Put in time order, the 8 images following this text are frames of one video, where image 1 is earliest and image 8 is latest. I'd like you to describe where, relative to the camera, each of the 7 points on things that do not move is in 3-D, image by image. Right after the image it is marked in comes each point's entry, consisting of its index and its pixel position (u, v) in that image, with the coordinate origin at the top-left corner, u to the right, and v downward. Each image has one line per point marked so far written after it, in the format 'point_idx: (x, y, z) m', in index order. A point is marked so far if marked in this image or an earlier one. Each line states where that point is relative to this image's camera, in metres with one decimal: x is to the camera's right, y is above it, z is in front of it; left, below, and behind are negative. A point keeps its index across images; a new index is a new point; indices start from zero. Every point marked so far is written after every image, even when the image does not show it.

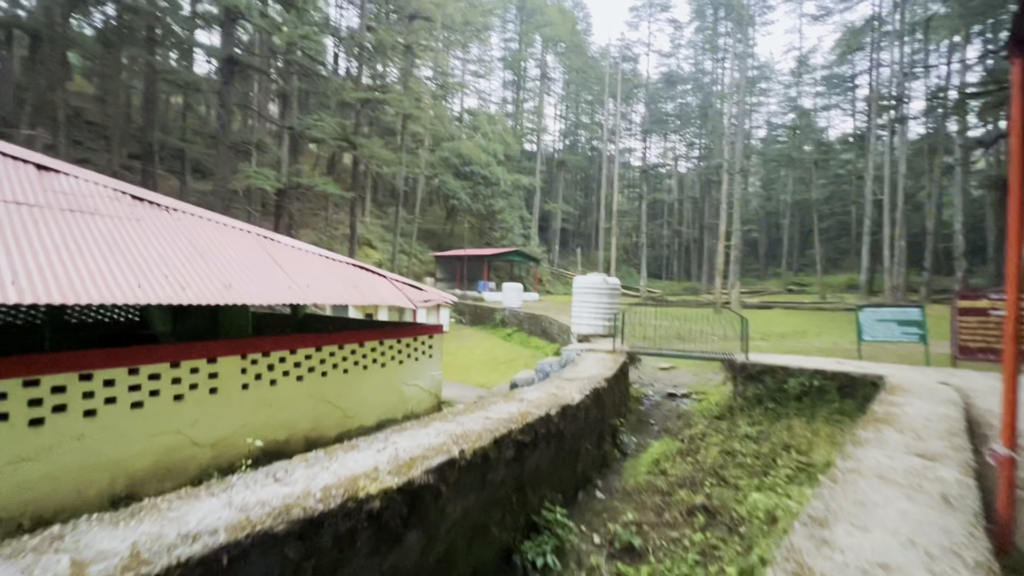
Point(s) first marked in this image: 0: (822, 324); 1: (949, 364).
0: (+10.3, -1.2, +15.5) m
1: (+6.9, -1.3, +7.5) m
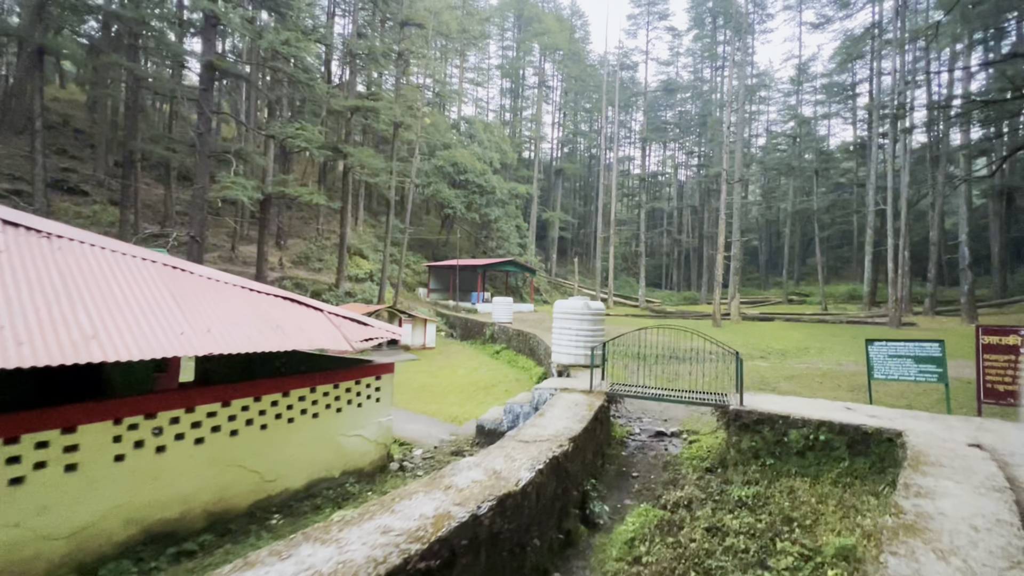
0: (+10.0, -1.7, +14.9) m
1: (+6.6, -1.6, +6.9) m
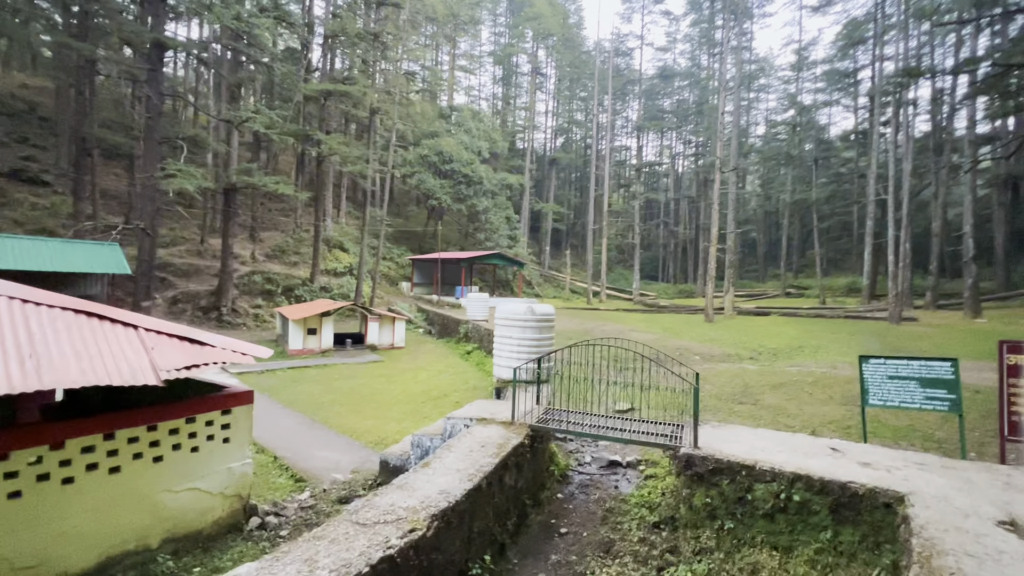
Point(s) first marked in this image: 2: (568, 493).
0: (+9.3, -1.5, +14.1) m
1: (+5.9, -1.6, +6.1) m
2: (+0.5, -2.0, +4.5) m
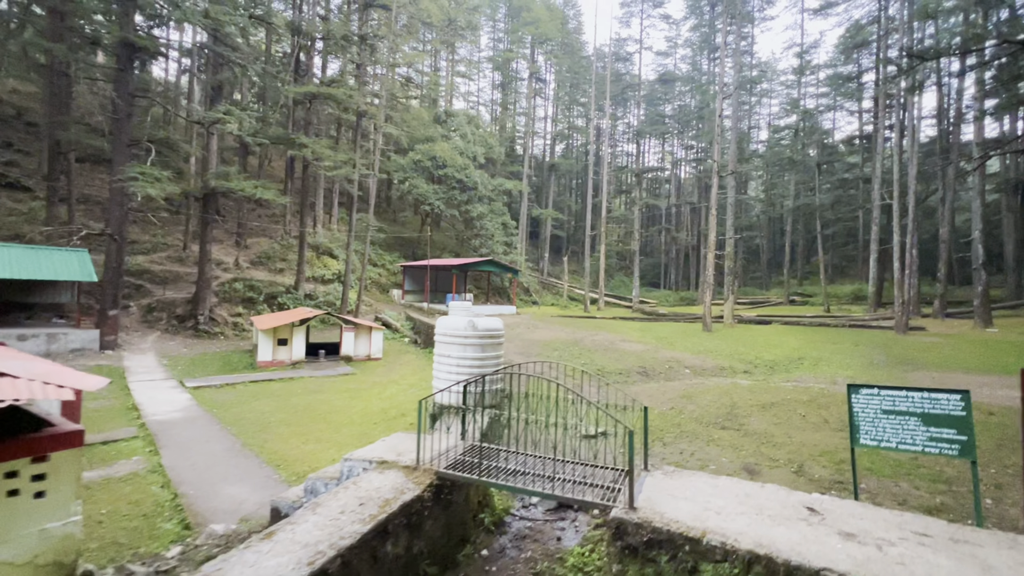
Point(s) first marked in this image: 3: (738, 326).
0: (+8.9, -1.7, +13.4) m
1: (+5.4, -1.7, +5.4) m
2: (-0.1, -2.1, +3.9) m
3: (+9.3, -1.6, +19.4) m
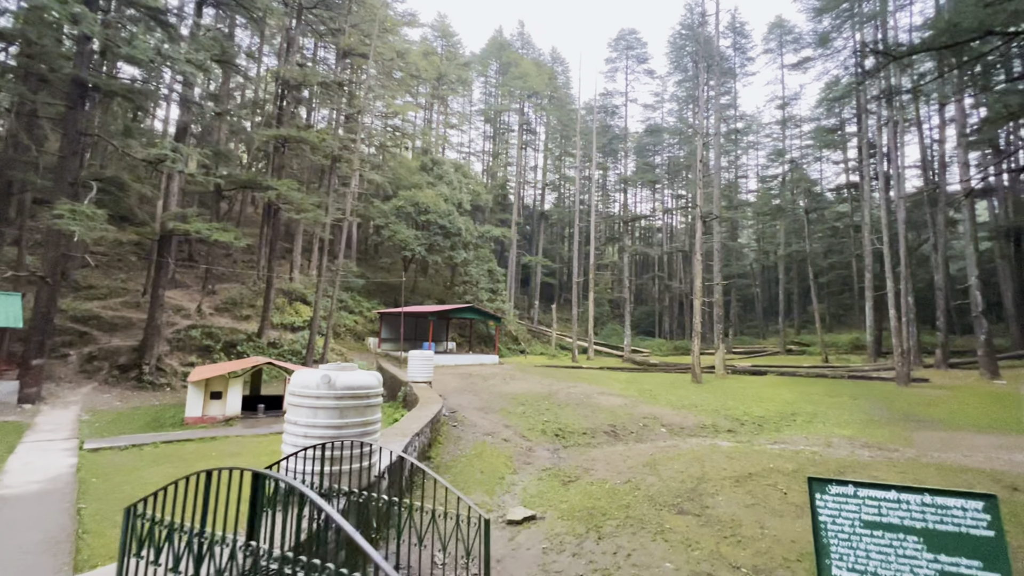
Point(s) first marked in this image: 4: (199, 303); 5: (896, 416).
0: (+8.0, -3.0, +12.2) m
1: (+4.5, -2.2, +4.3) m
2: (-0.9, -2.4, +2.8) m
3: (+8.5, -3.5, +18.3) m
4: (-11.8, -0.6, +17.6) m
5: (+8.6, -2.9, +10.4) m
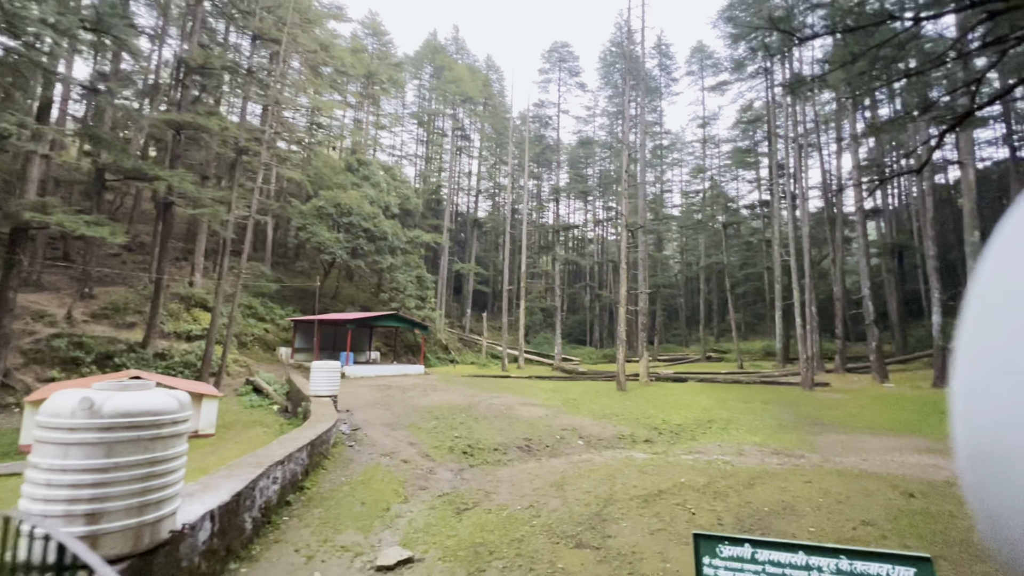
0: (+5.9, -3.2, +12.5) m
1: (+3.5, -2.2, +4.2) m
2: (-1.7, -2.3, +1.9) m
3: (+5.5, -3.8, +18.5) m
4: (-14.4, -0.7, +15.2) m
5: (+6.7, -3.1, +10.8) m
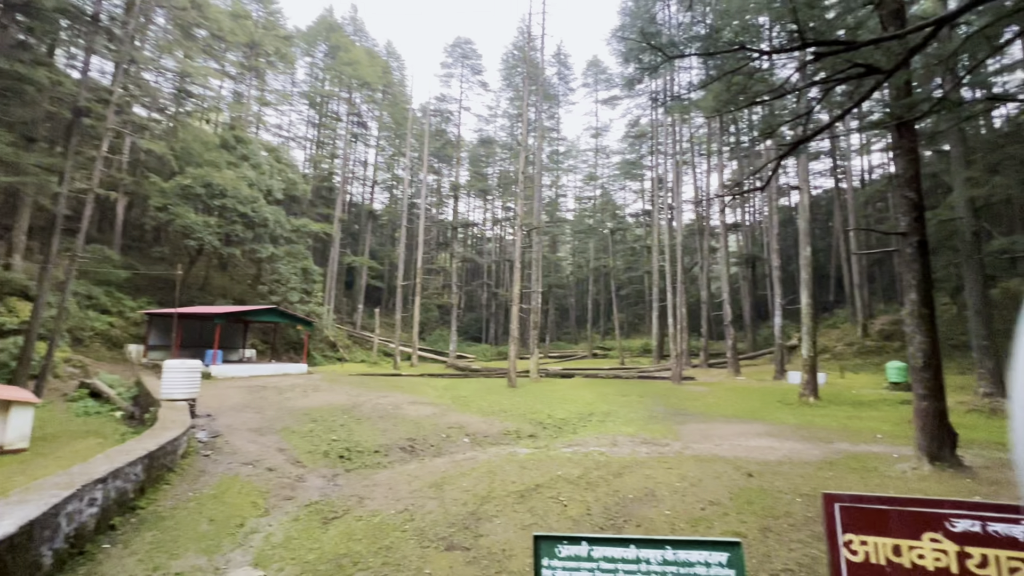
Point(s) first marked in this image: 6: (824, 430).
0: (+2.8, -3.3, +13.3) m
1: (+2.3, -2.2, +4.7) m
2: (-2.3, -2.3, +1.4) m
3: (+1.2, -3.8, +19.1) m
4: (-17.5, -0.1, +11.7) m
5: (+4.0, -3.1, +11.9) m
6: (+6.2, -2.8, +9.3) m
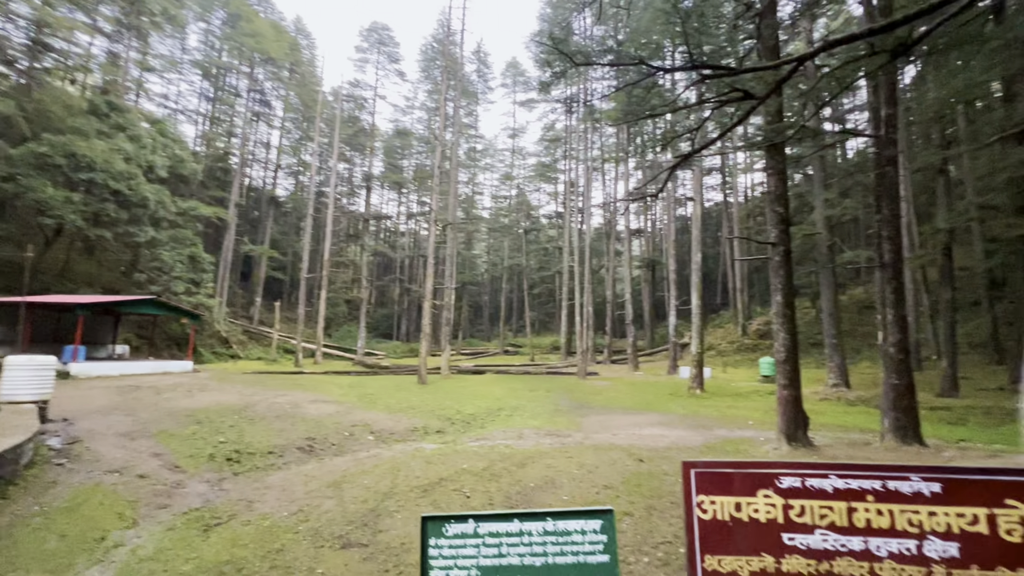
0: (+0.2, -3.2, +13.7) m
1: (+1.3, -2.2, +5.1) m
2: (-2.6, -2.2, +1.0) m
3: (-2.4, -3.7, +19.1) m
4: (-19.4, +0.4, +8.4) m
5: (+1.6, -3.1, +12.4) m
6: (+4.3, -2.9, +10.3) m
